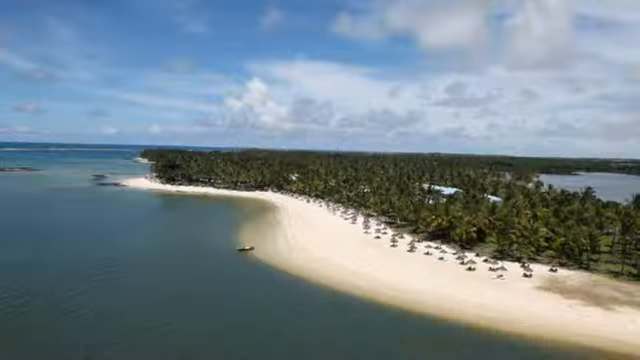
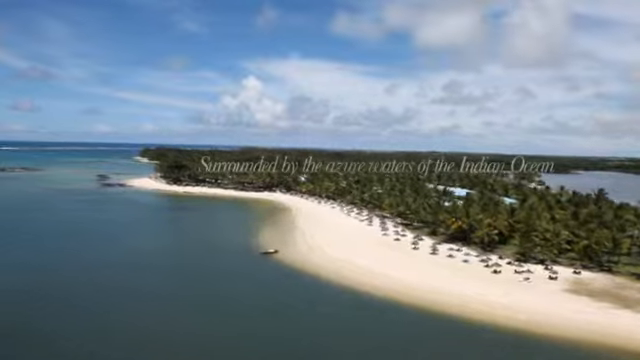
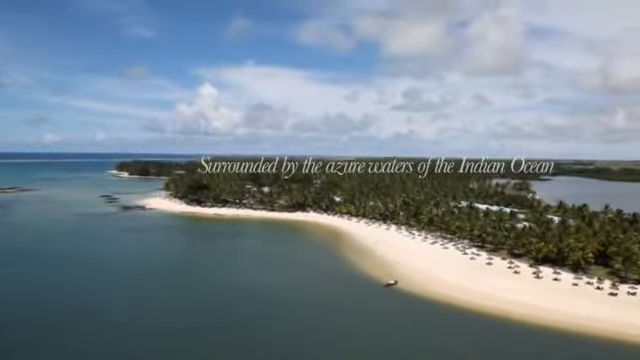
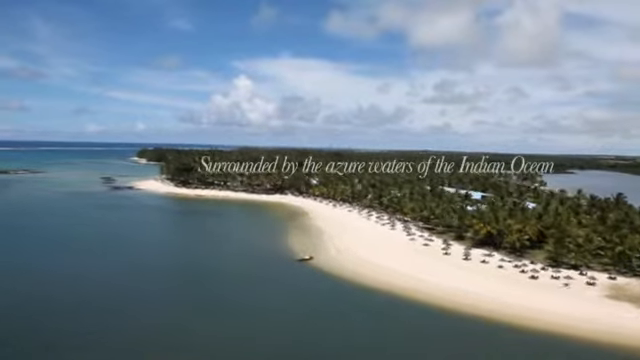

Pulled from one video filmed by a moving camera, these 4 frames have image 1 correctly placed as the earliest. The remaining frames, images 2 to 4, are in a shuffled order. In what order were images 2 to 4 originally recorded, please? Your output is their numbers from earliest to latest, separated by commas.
2, 4, 3
